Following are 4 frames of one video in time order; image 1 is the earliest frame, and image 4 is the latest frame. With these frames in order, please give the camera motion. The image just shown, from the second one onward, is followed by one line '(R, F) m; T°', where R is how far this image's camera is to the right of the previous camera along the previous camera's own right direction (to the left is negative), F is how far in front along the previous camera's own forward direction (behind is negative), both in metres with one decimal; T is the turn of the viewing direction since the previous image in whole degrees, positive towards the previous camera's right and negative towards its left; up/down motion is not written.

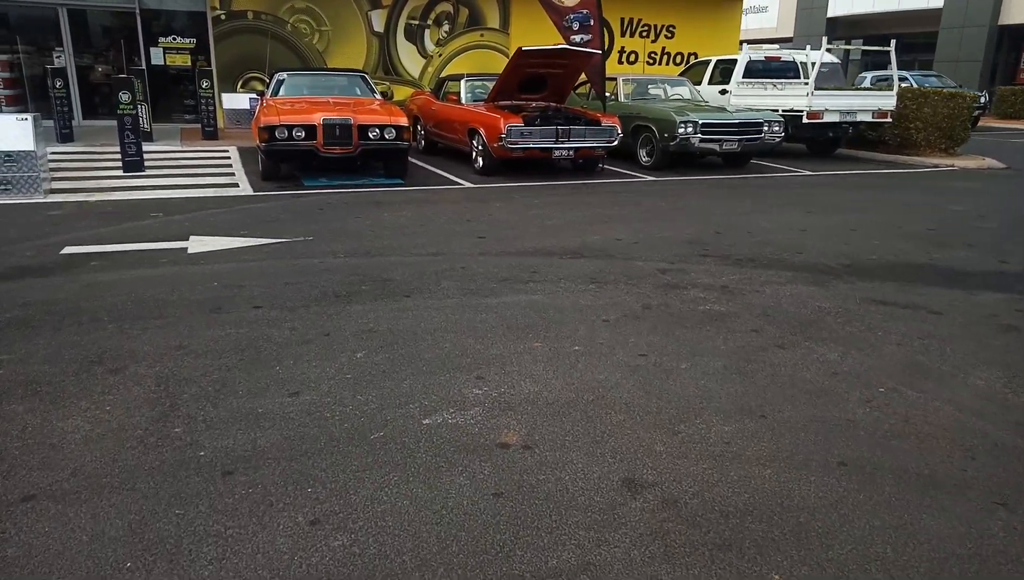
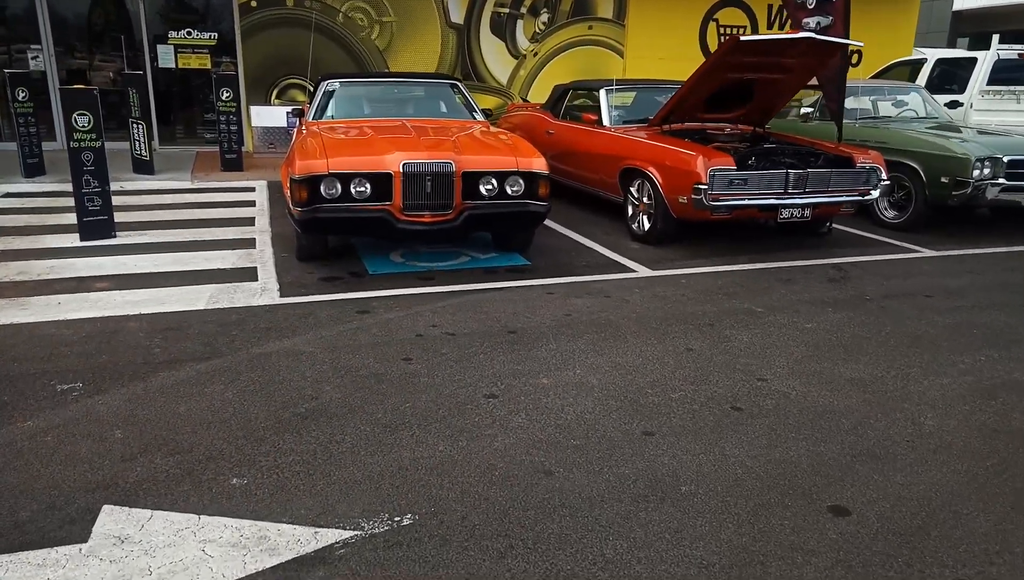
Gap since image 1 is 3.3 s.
(-1.5, +4.5) m; -3°
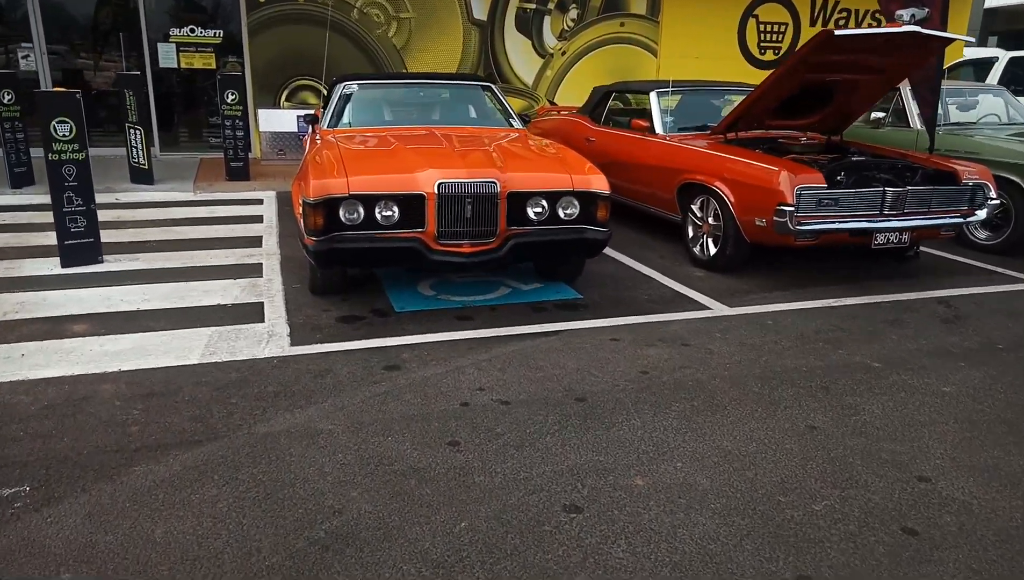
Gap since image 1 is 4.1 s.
(-0.3, +1.0) m; -1°
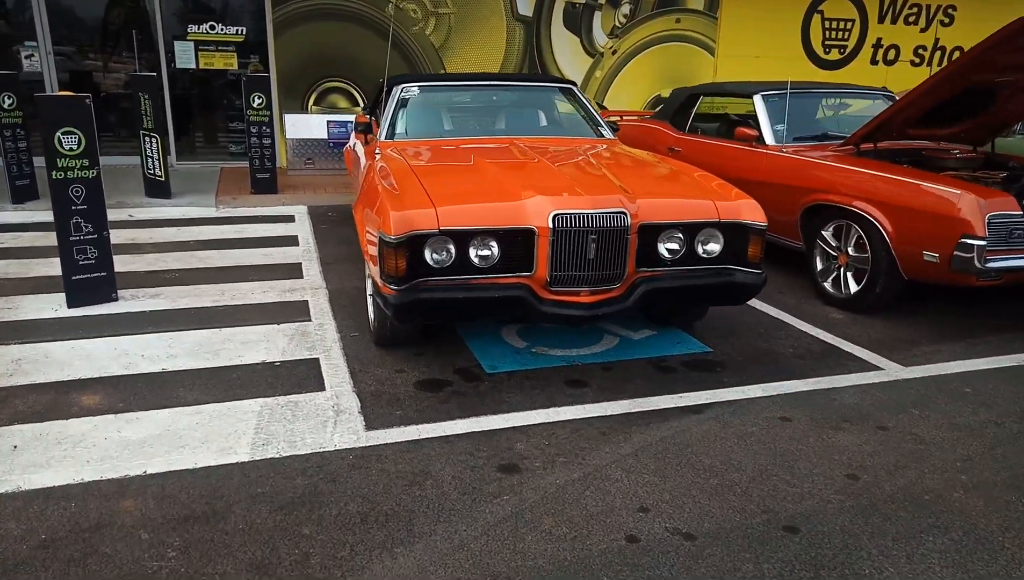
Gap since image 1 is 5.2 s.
(-0.7, +1.1) m; 0°
